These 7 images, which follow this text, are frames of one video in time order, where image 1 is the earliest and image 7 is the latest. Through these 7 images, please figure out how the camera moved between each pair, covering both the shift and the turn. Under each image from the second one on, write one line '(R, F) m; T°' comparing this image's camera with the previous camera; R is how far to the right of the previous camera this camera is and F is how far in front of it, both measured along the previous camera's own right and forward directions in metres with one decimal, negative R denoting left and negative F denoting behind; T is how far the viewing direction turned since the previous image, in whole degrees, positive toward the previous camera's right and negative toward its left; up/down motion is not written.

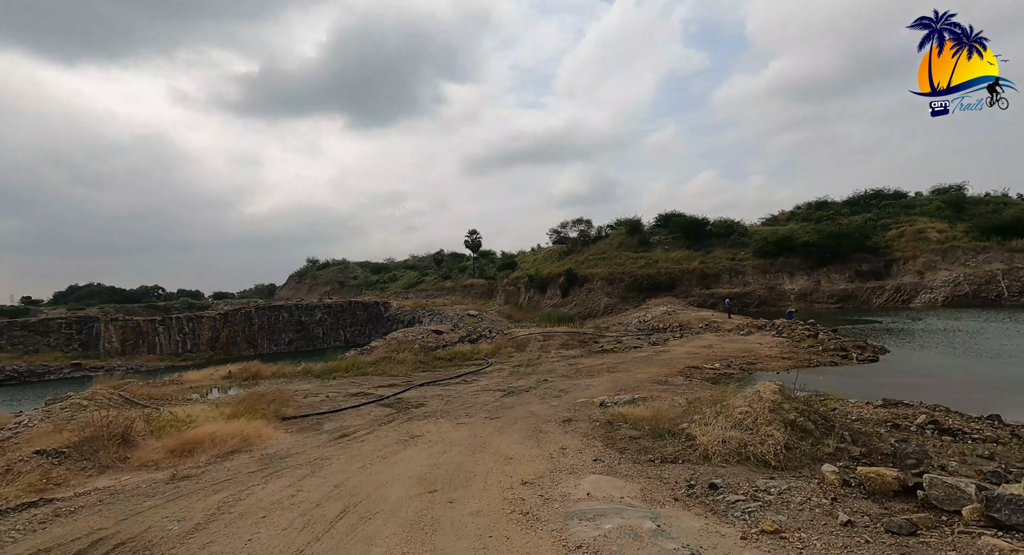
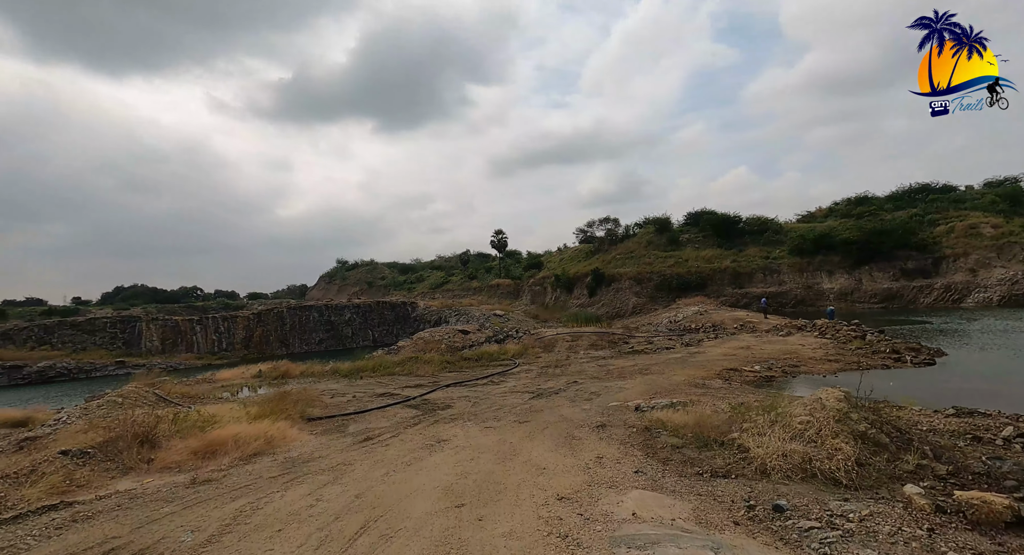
(-0.1, +0.4) m; -3°
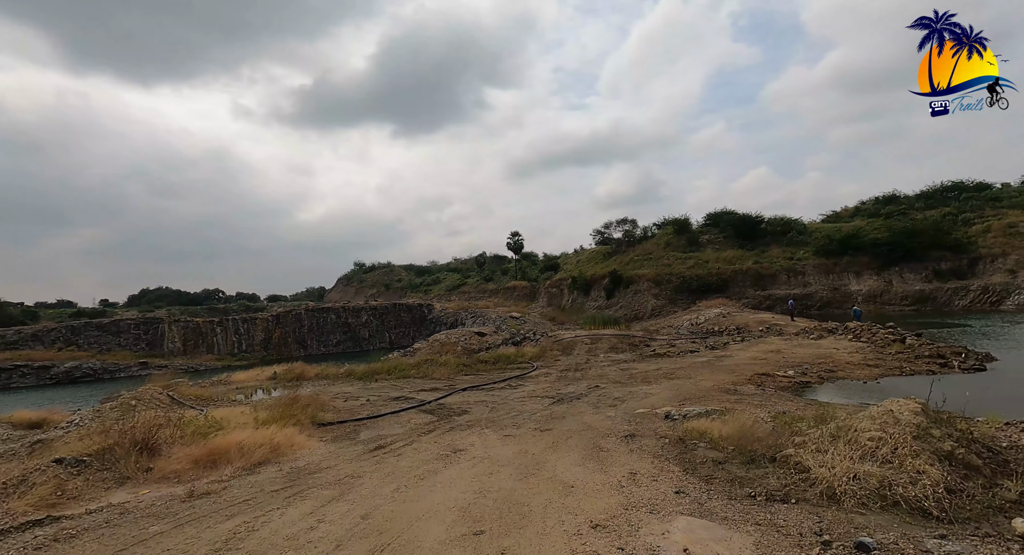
(-0.1, +0.5) m; -2°
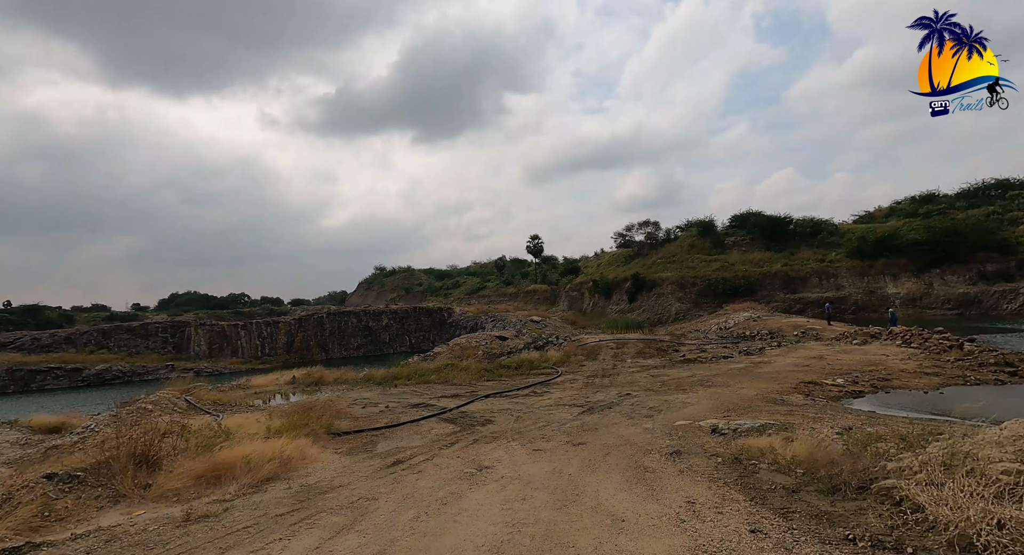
(-0.1, +0.6) m; -2°
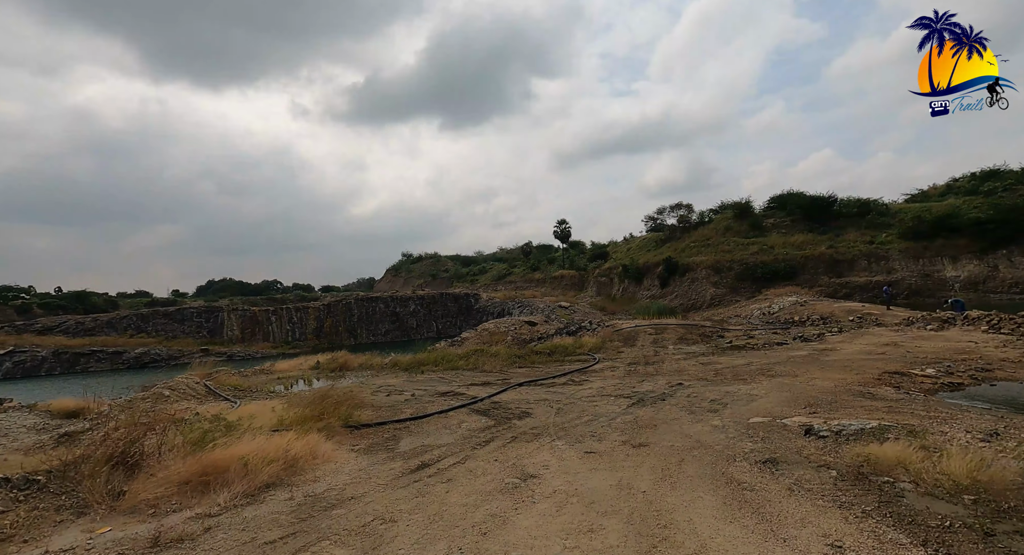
(-0.2, +1.1) m; -3°
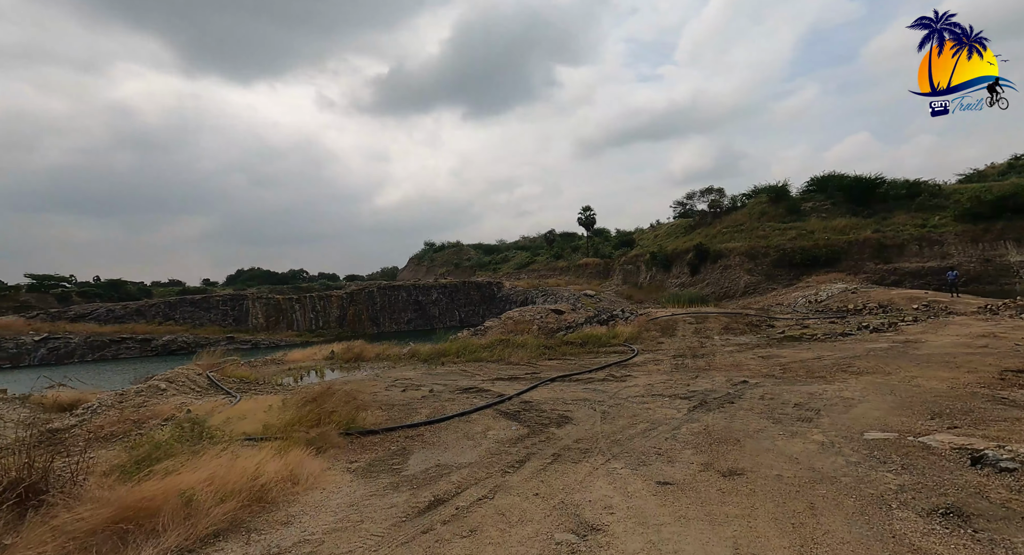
(-0.2, +1.5) m; -3°
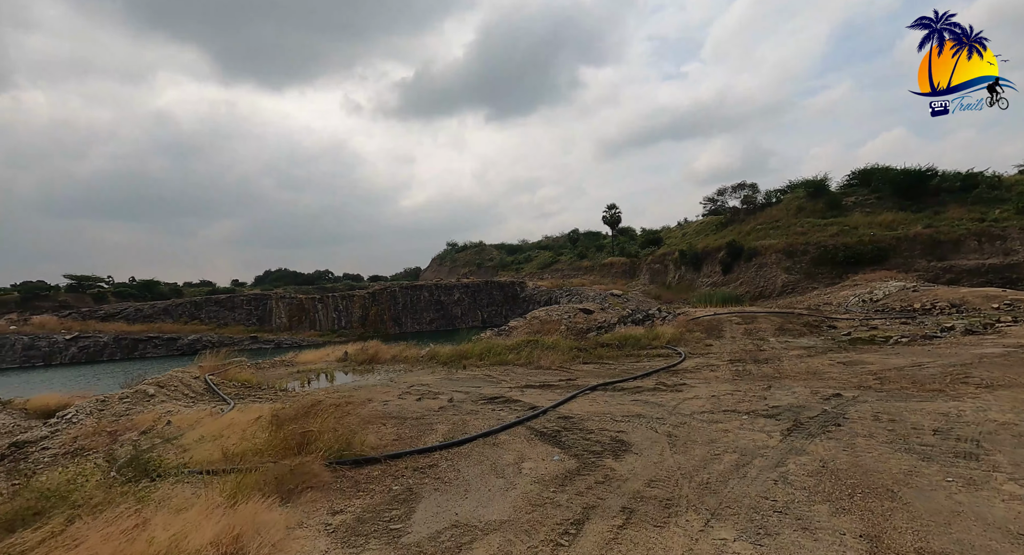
(-0.2, +1.5) m; -3°
